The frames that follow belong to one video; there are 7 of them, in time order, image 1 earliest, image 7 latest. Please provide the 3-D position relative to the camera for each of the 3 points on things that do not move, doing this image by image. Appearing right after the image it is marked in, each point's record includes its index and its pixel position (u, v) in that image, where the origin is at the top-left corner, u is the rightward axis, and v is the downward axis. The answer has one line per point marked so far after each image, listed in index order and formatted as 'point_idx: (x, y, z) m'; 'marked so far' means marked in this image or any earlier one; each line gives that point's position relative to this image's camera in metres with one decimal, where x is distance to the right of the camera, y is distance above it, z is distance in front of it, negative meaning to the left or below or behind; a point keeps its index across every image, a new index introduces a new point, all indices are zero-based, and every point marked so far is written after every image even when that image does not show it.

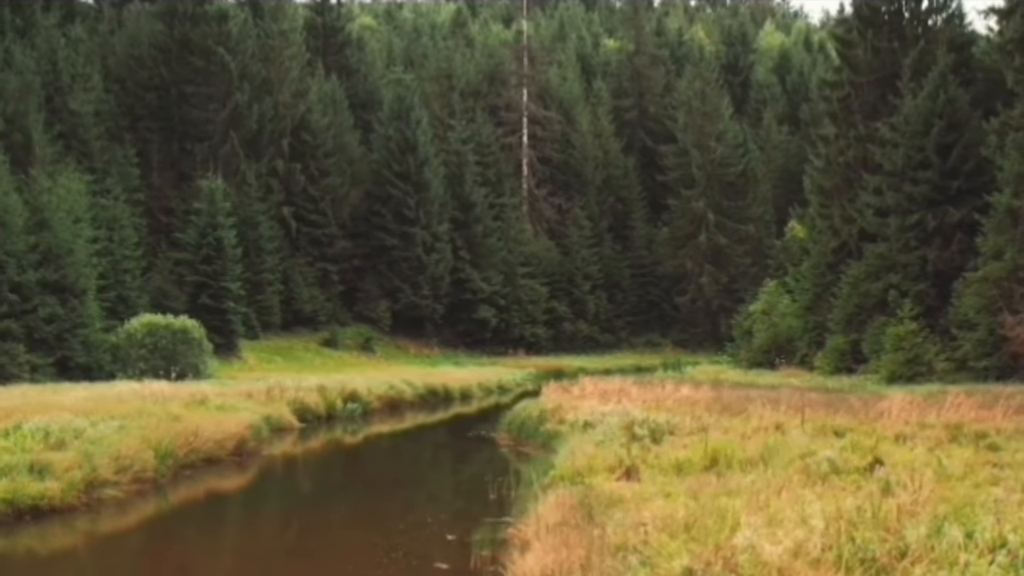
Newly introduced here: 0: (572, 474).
0: (+0.7, -1.9, +17.3) m
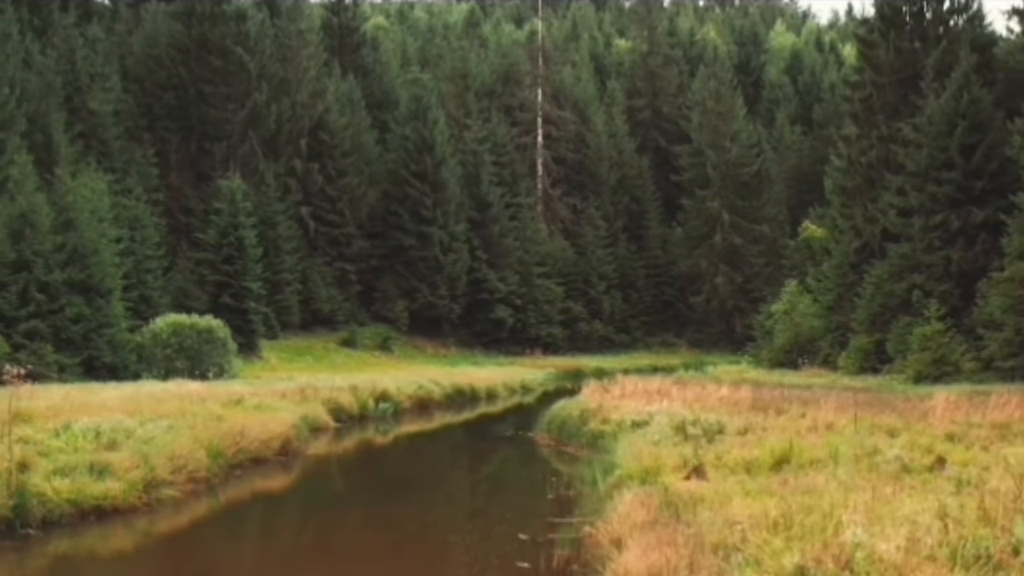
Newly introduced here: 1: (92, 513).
0: (+1.4, -1.9, +17.3) m
1: (-4.4, -2.4, +17.8) m
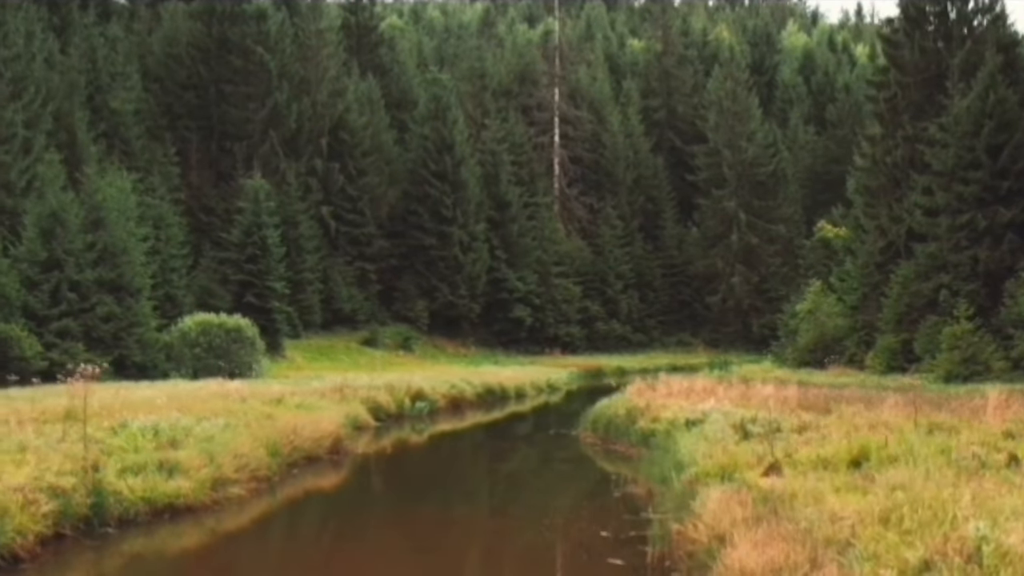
0: (+2.1, -1.9, +17.3) m
1: (-3.7, -2.4, +17.9) m
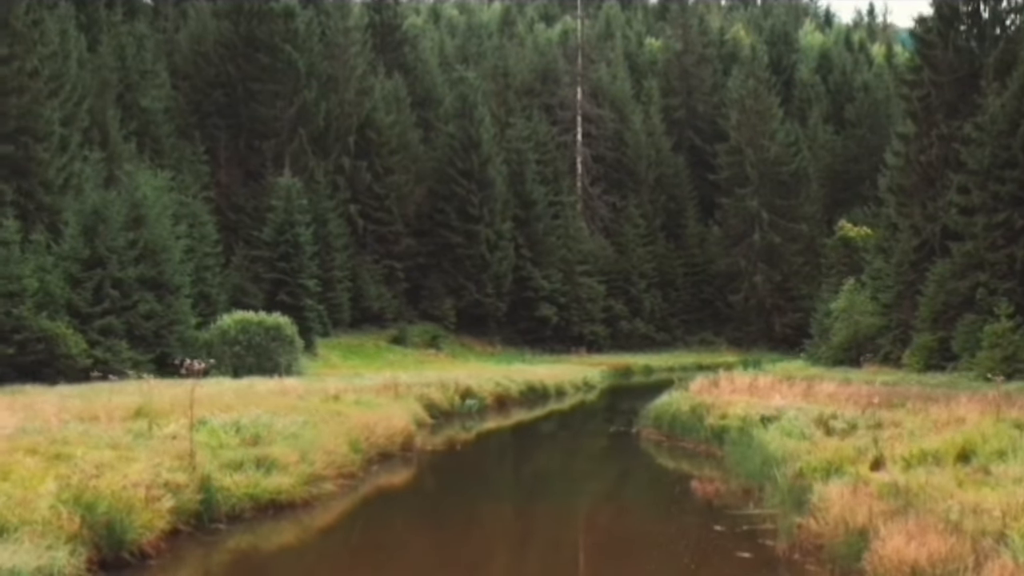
0: (+3.2, -1.9, +17.4) m
1: (-2.6, -2.3, +17.9) m
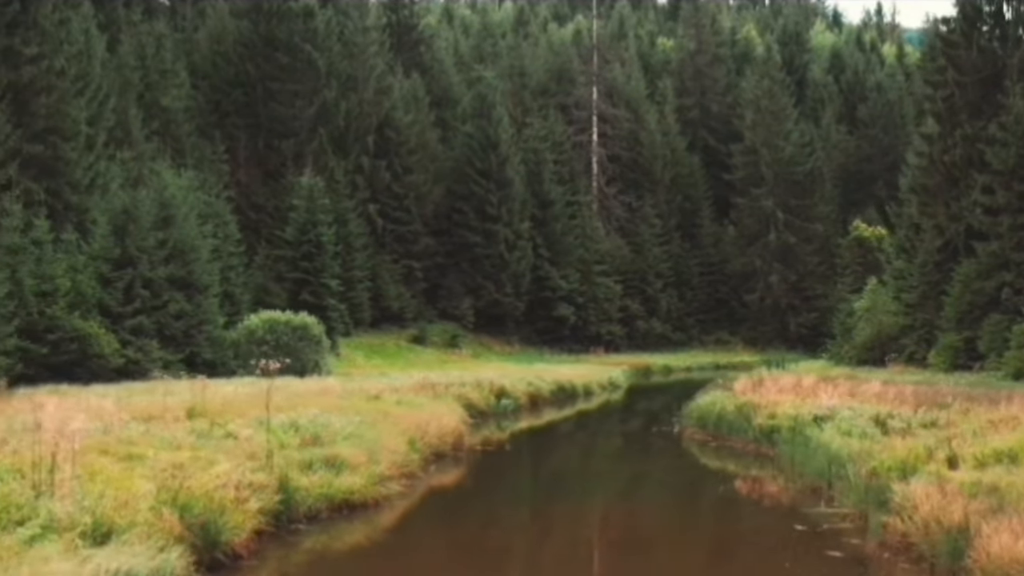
0: (+4.0, -1.9, +17.4) m
1: (-1.8, -2.3, +17.9) m
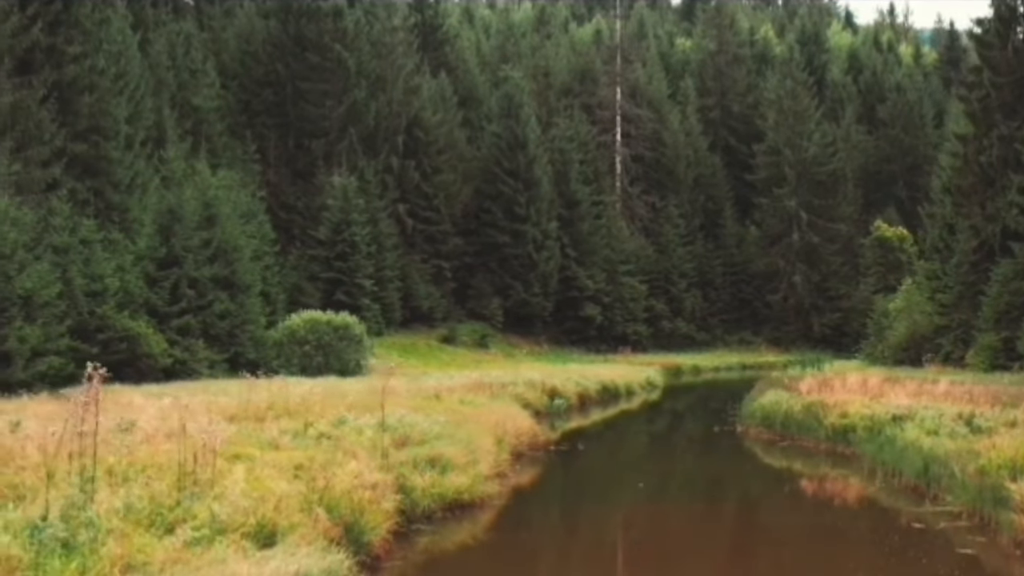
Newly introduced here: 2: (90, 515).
0: (+5.2, -1.9, +17.5) m
1: (-0.6, -2.3, +17.9) m
2: (-3.0, -1.6, +12.0) m
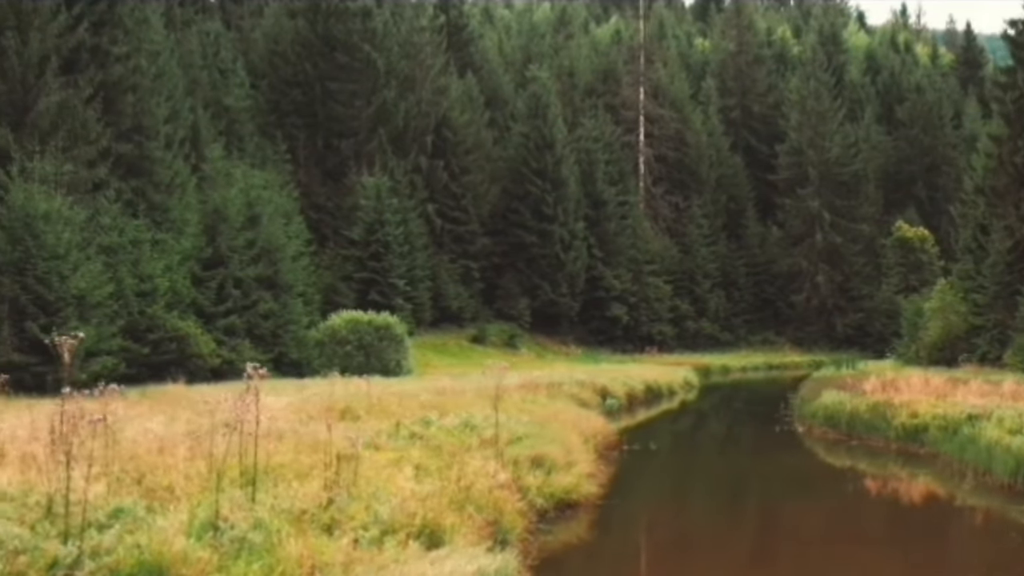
0: (+6.3, -1.9, +17.6) m
1: (+0.5, -2.3, +17.9) m
2: (-1.8, -1.6, +12.1) m
